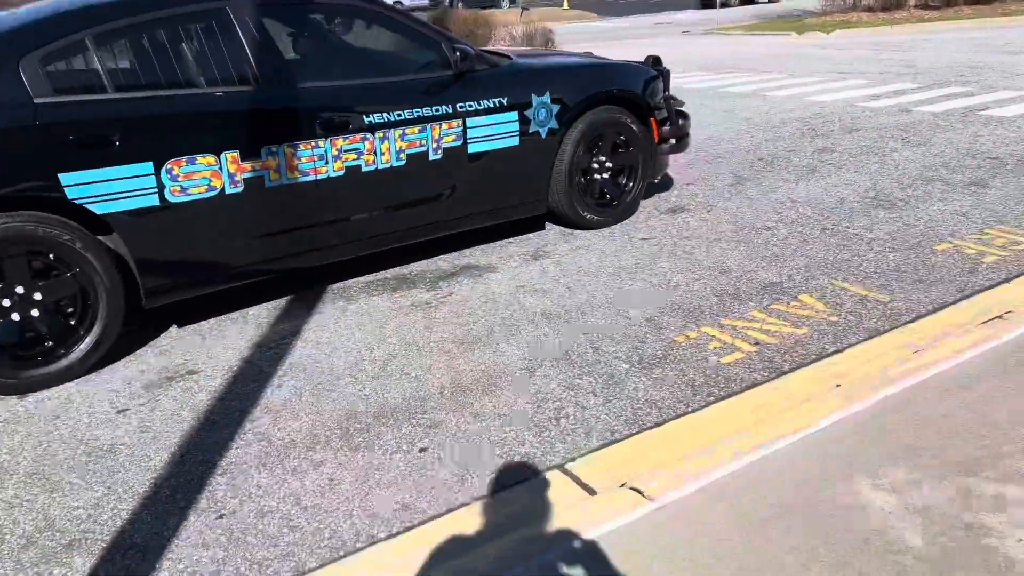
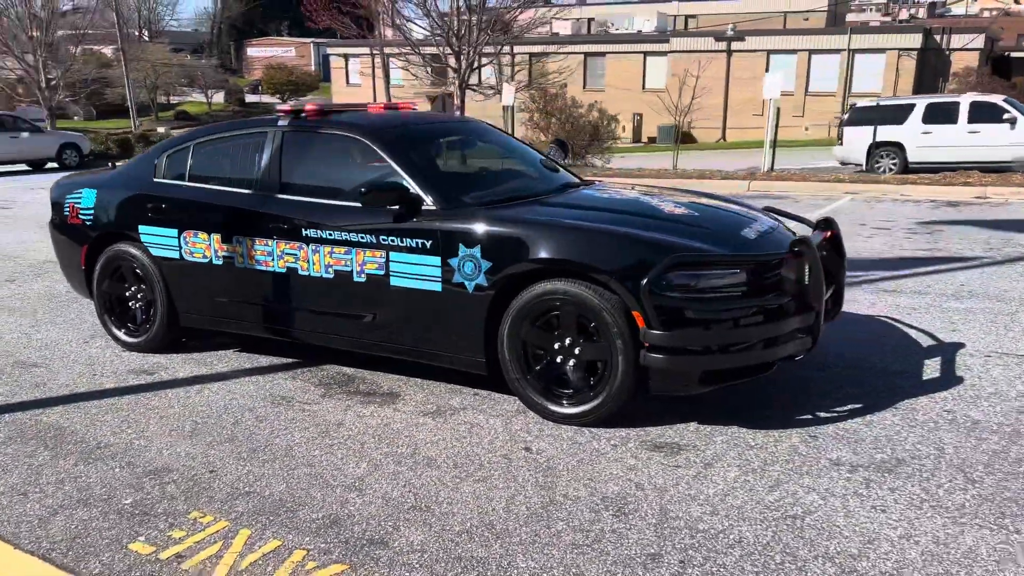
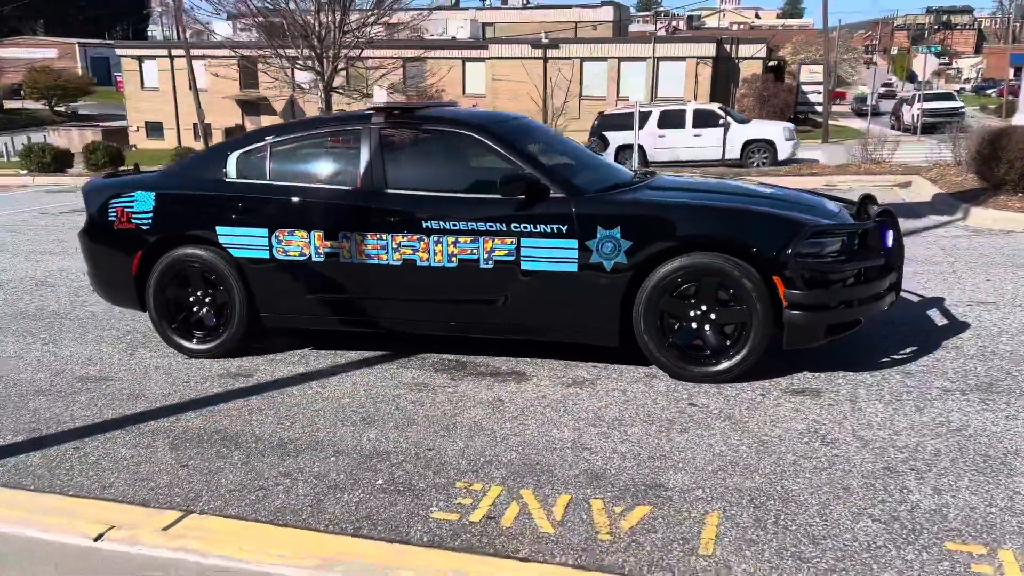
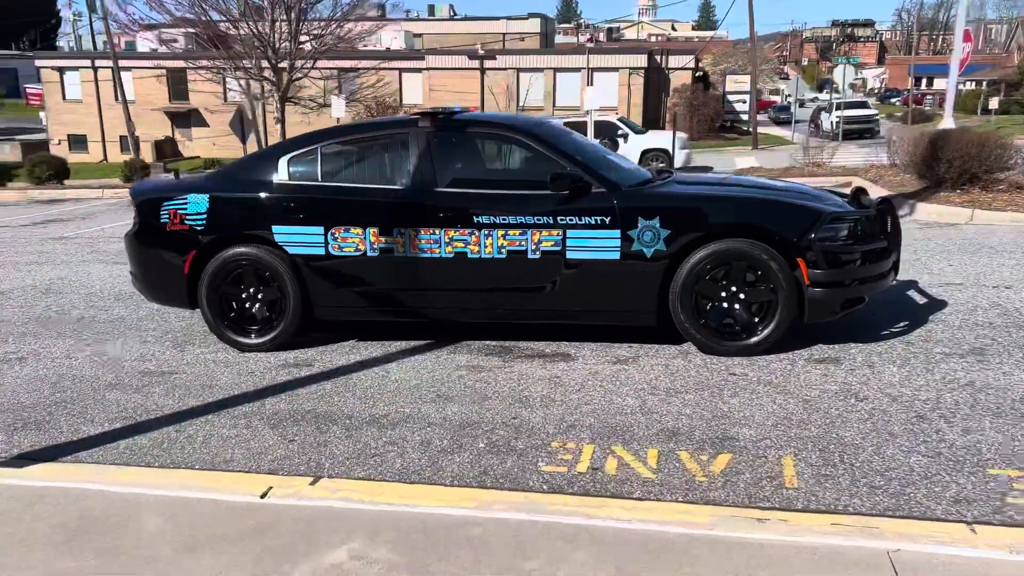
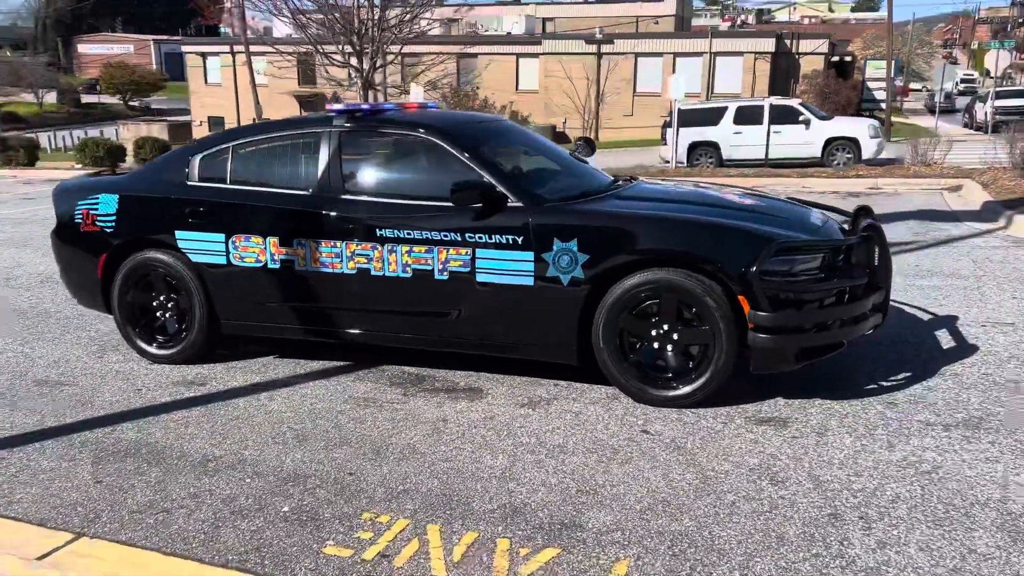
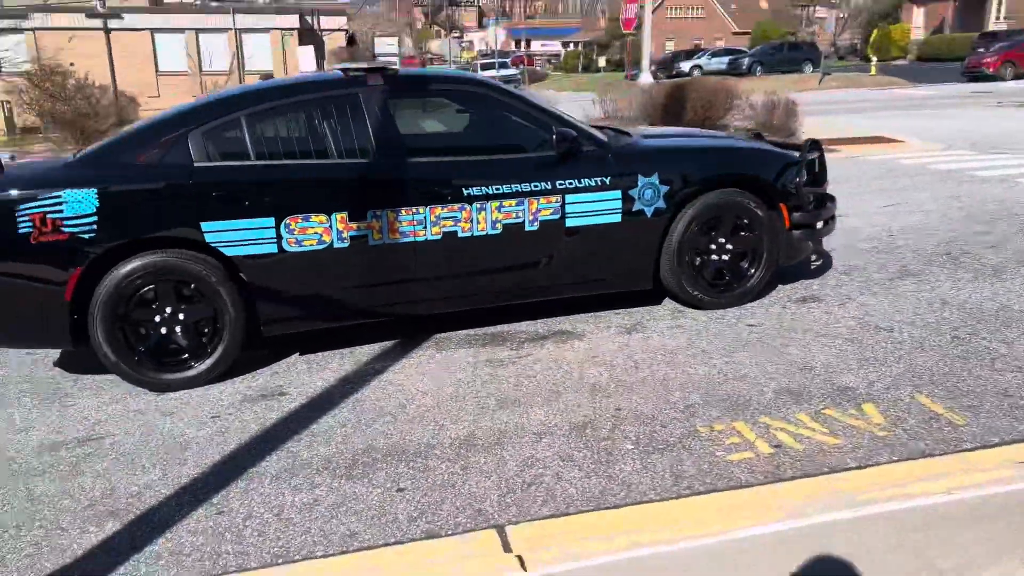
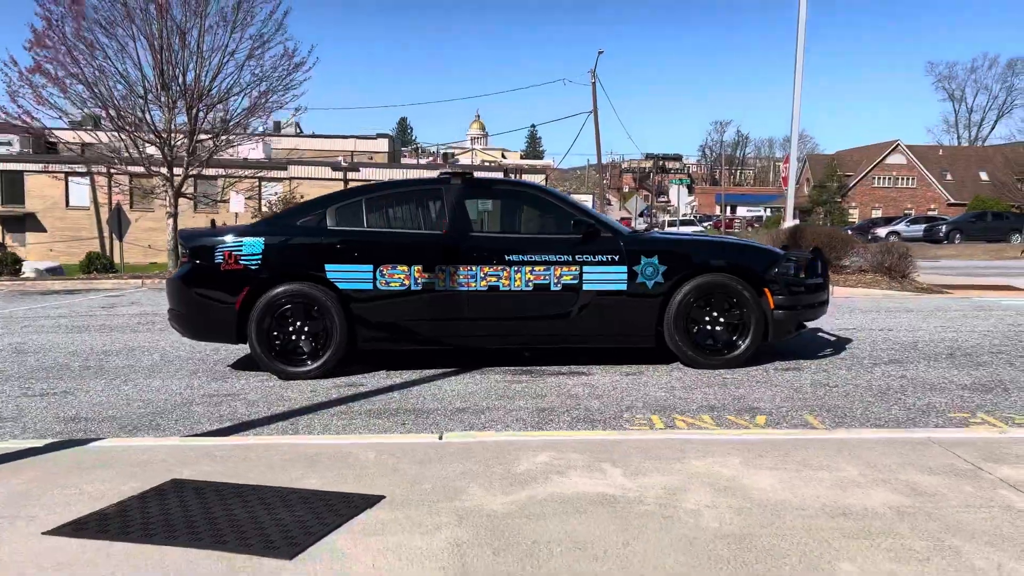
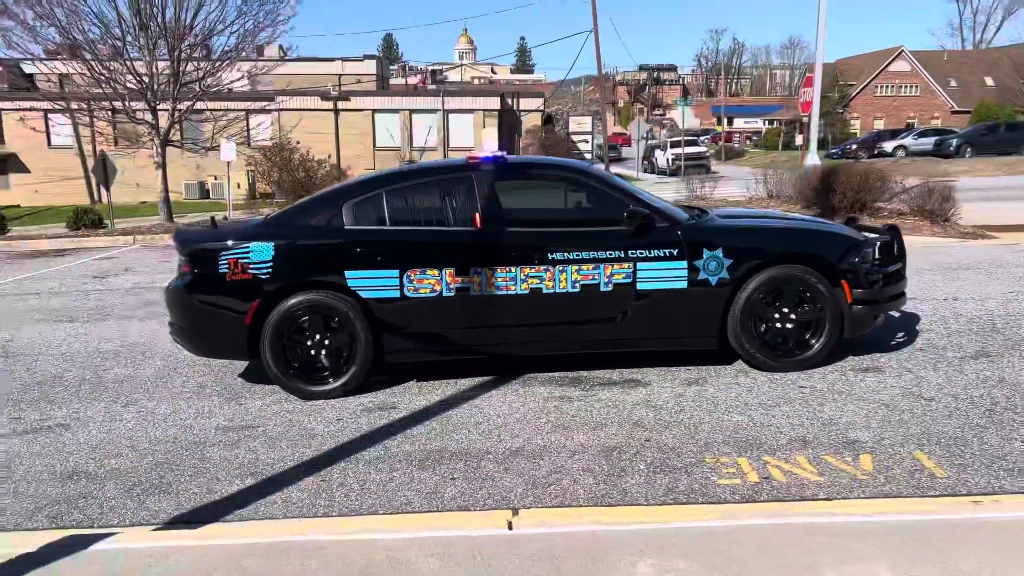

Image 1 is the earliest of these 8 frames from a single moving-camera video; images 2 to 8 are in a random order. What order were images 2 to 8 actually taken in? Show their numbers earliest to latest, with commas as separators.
6, 8, 7, 4, 3, 5, 2
